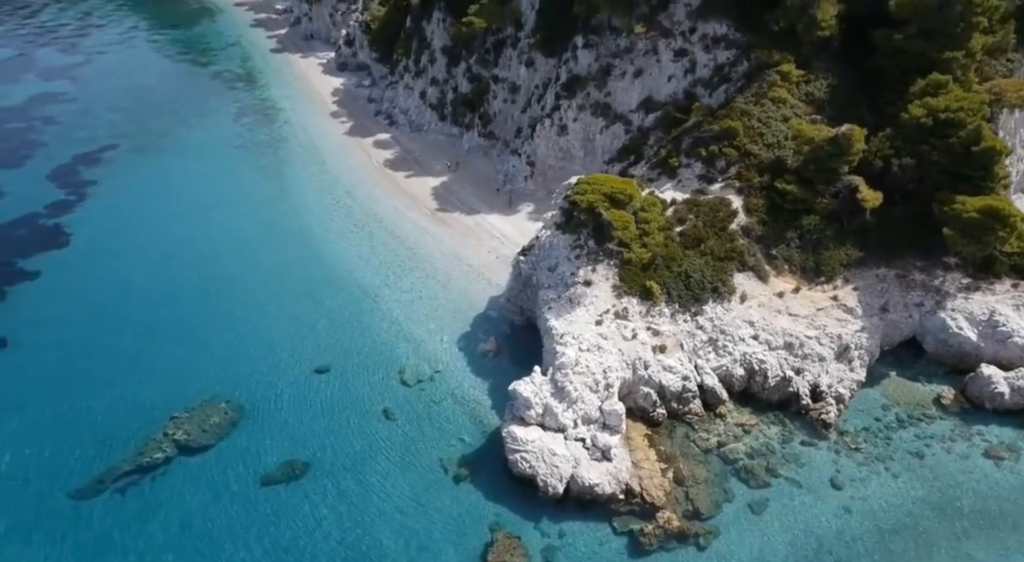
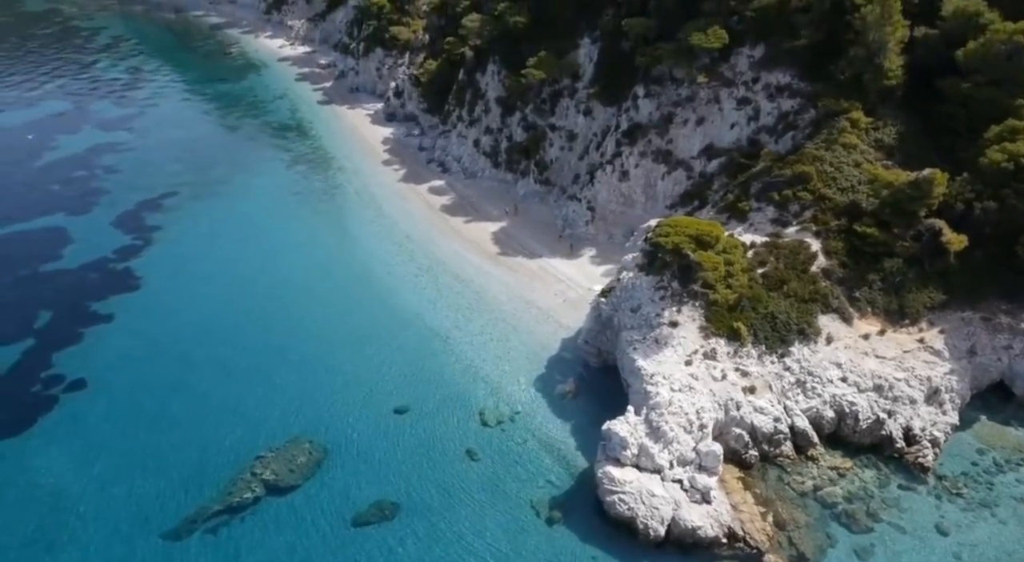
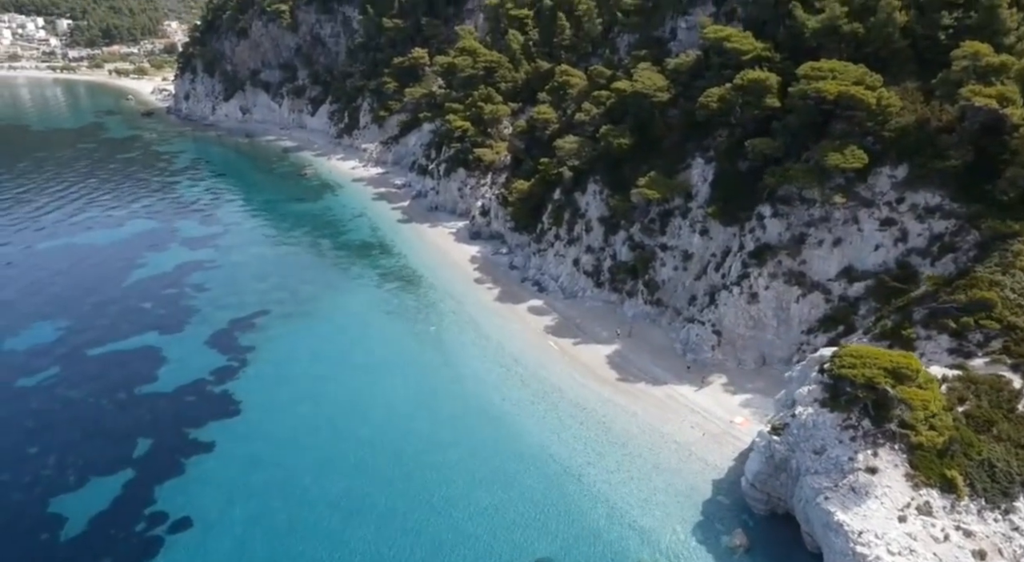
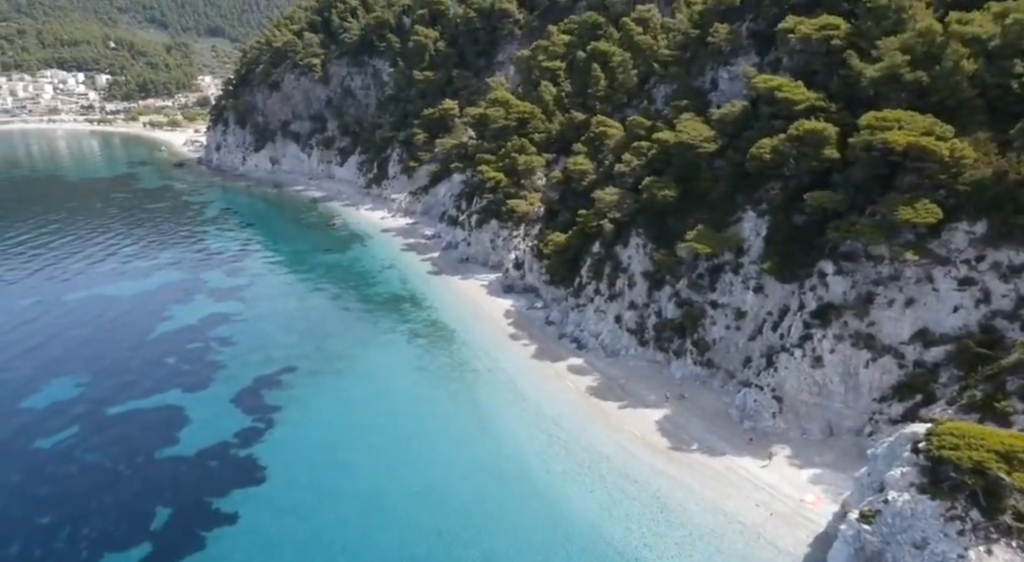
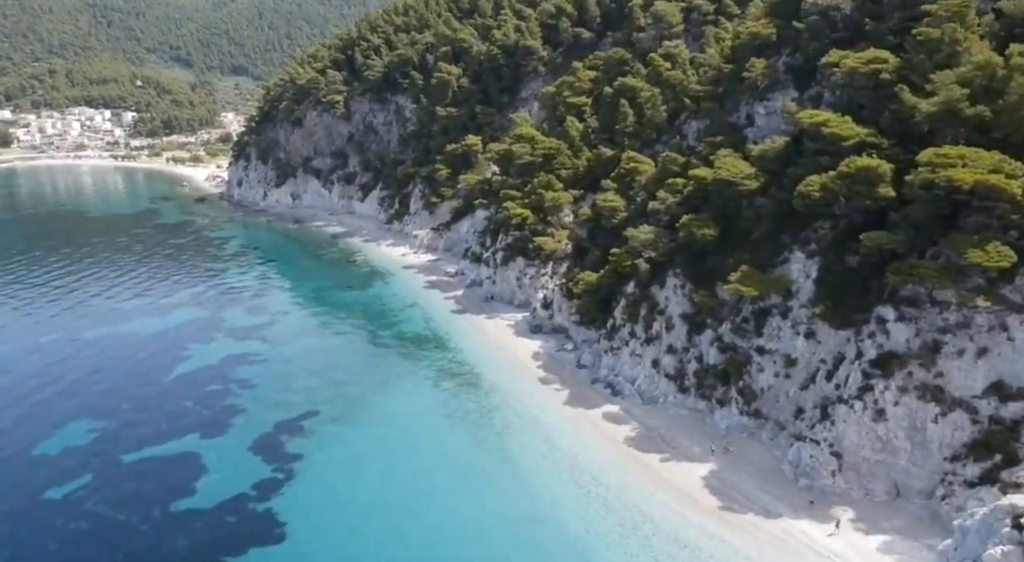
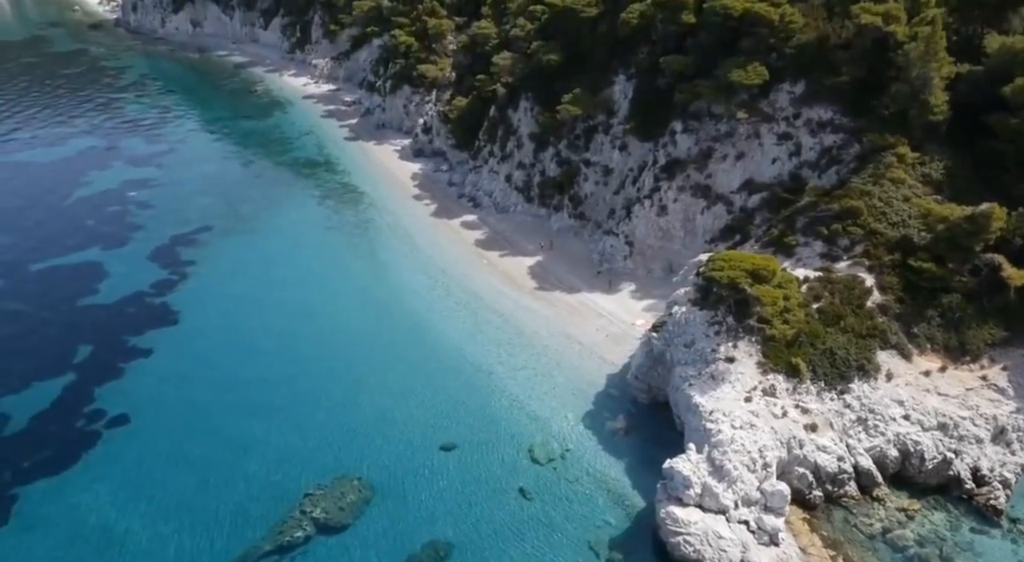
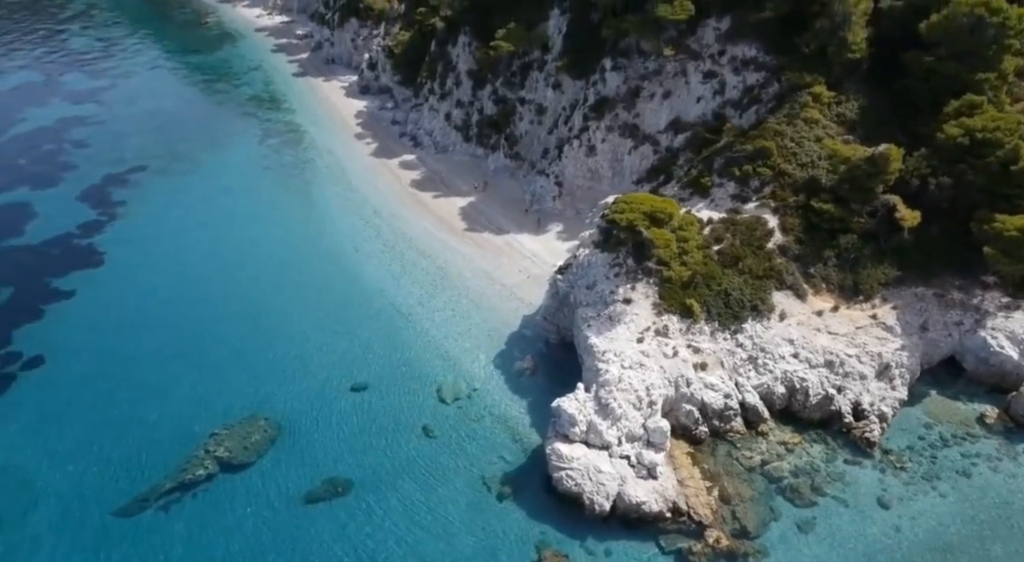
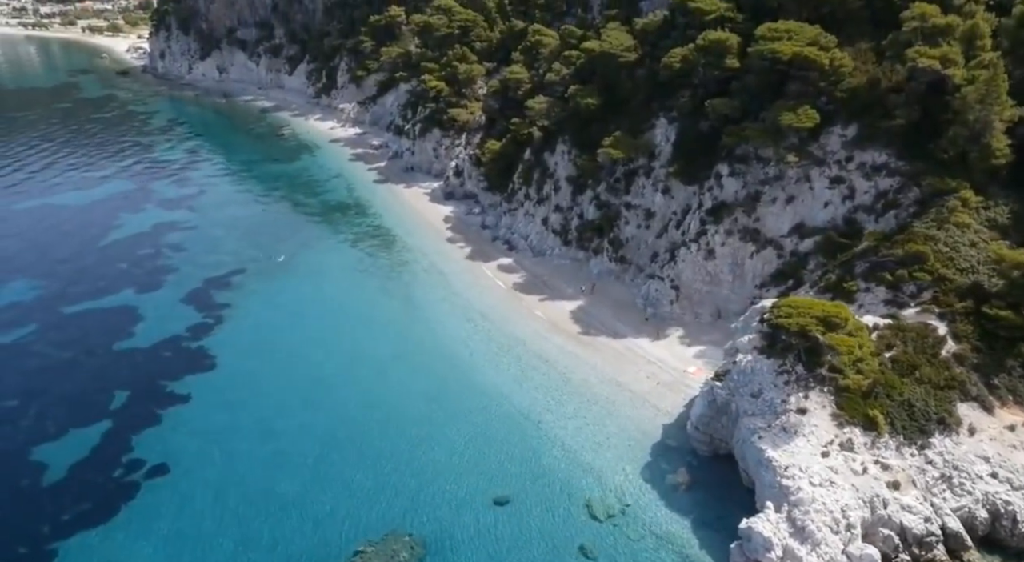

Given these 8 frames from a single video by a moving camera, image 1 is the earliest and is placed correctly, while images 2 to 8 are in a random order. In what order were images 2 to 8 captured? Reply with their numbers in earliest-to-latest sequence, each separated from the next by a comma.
7, 2, 6, 8, 3, 4, 5
